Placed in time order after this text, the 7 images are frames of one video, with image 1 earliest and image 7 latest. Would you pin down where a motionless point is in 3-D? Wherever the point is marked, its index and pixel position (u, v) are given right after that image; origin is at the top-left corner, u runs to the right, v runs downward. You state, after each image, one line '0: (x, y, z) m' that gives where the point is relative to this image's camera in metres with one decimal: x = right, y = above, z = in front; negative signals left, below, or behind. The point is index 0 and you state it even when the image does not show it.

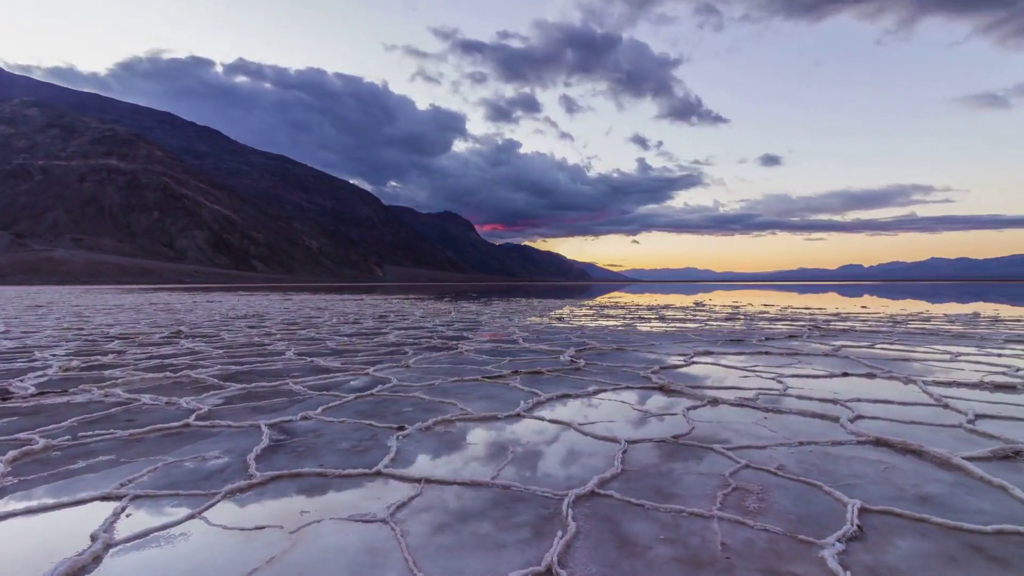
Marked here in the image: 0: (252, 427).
0: (-1.9, -0.9, +3.2) m
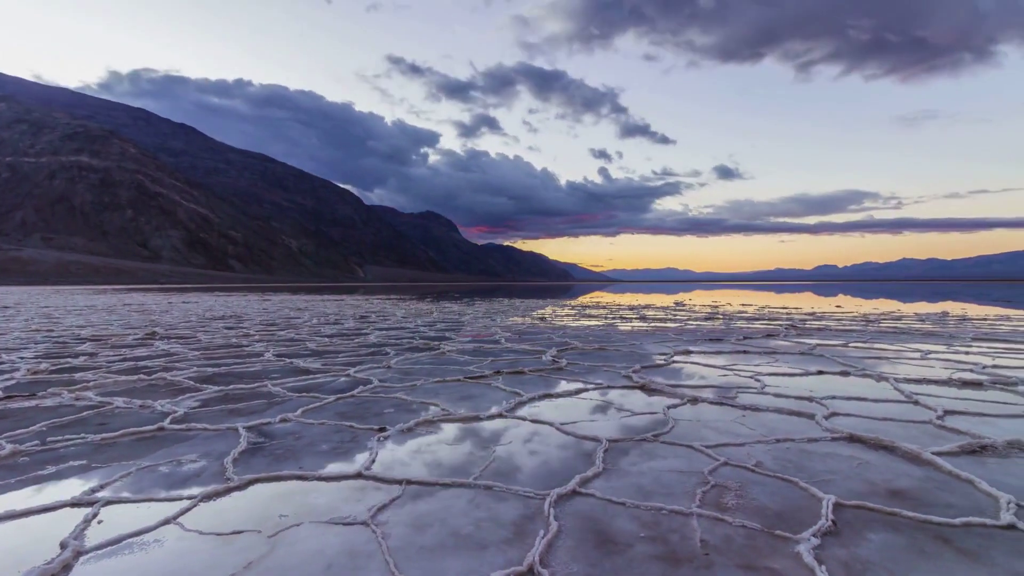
0: (-1.8, -0.9, +3.3) m
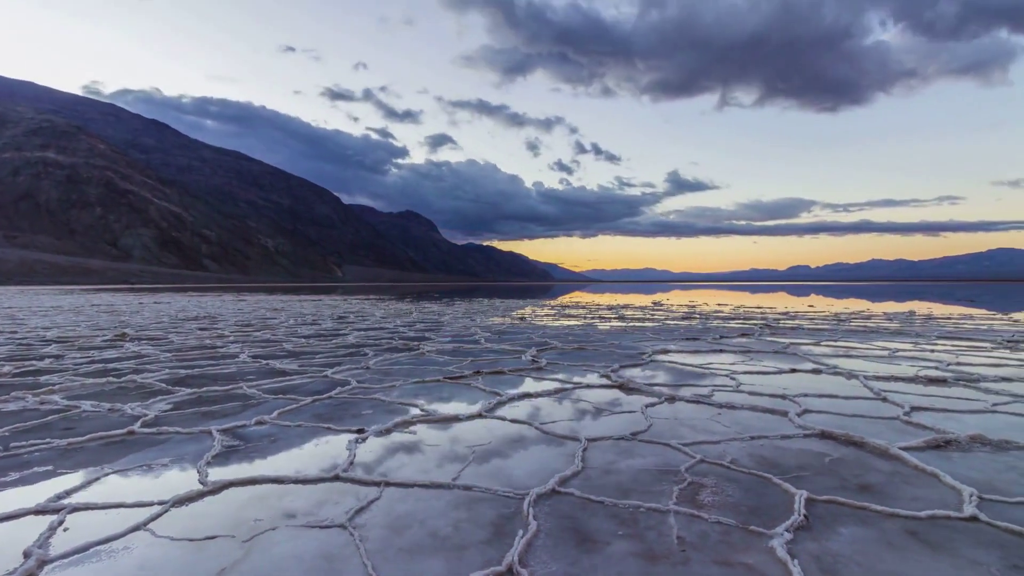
0: (-1.9, -0.9, +3.2) m
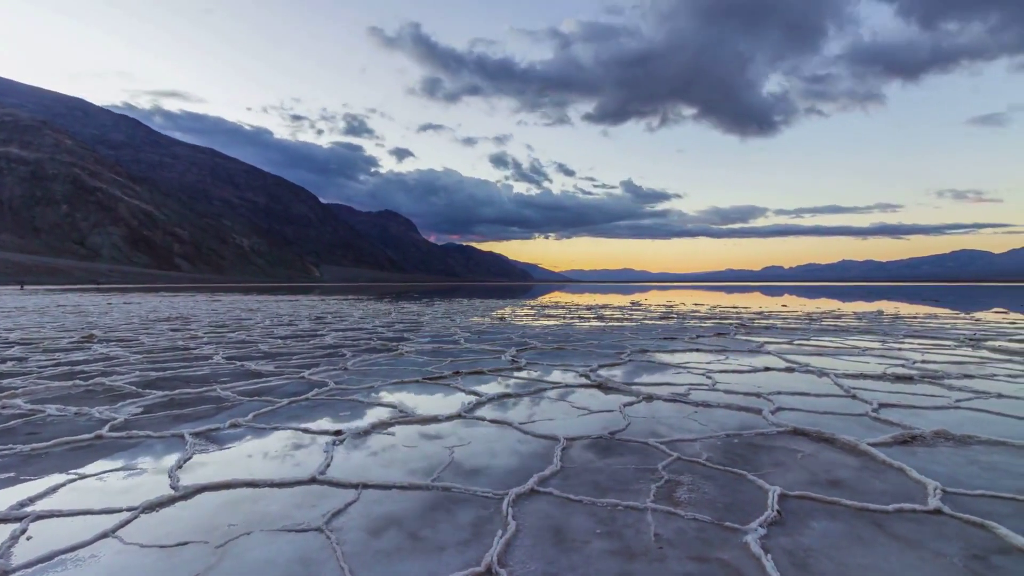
0: (-2.0, -0.9, +3.2) m
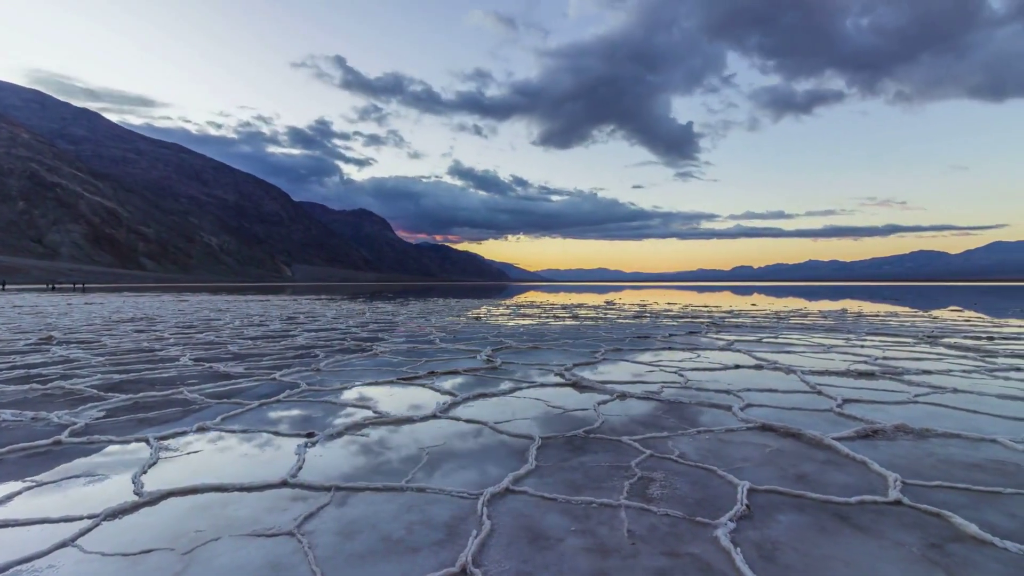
0: (-2.2, -0.9, +3.1) m
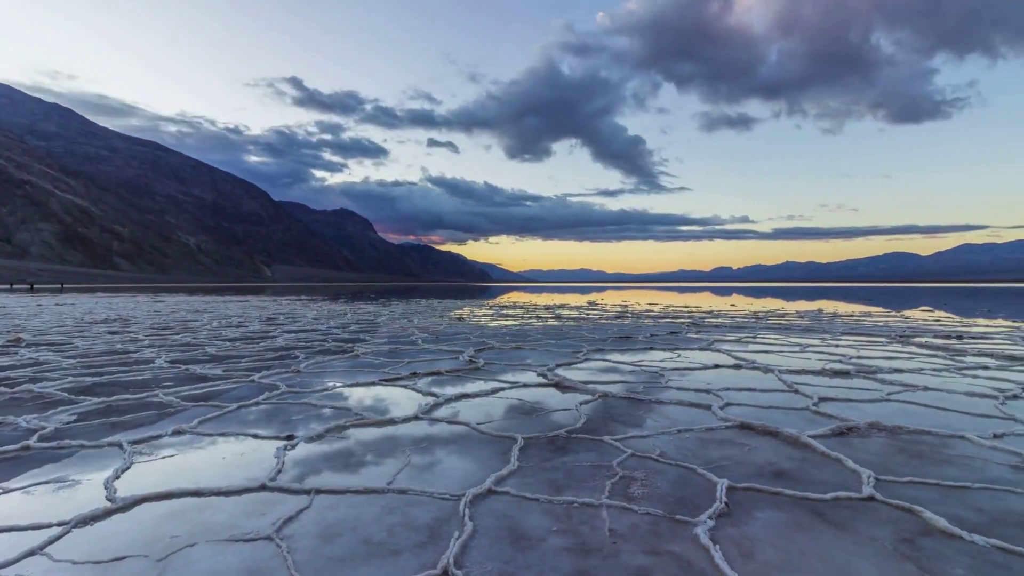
0: (+0.4, +3.8, +3.5) m
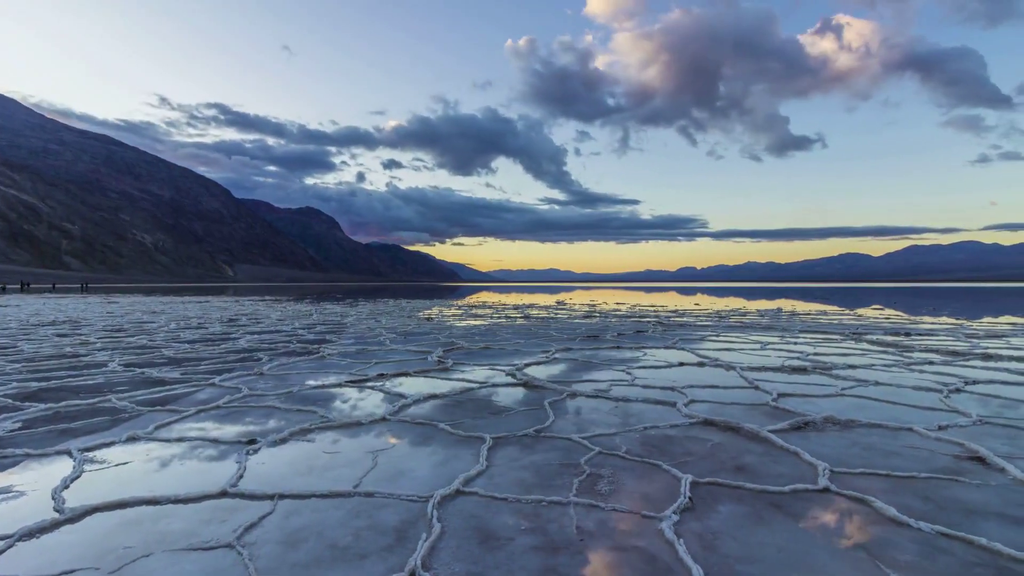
0: (+2.4, +5.5, +4.2) m
